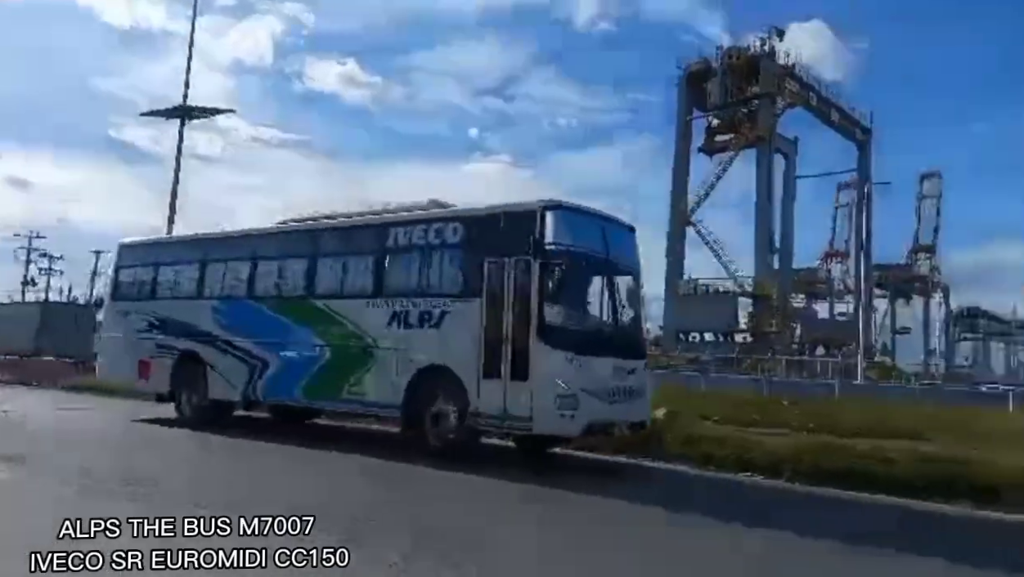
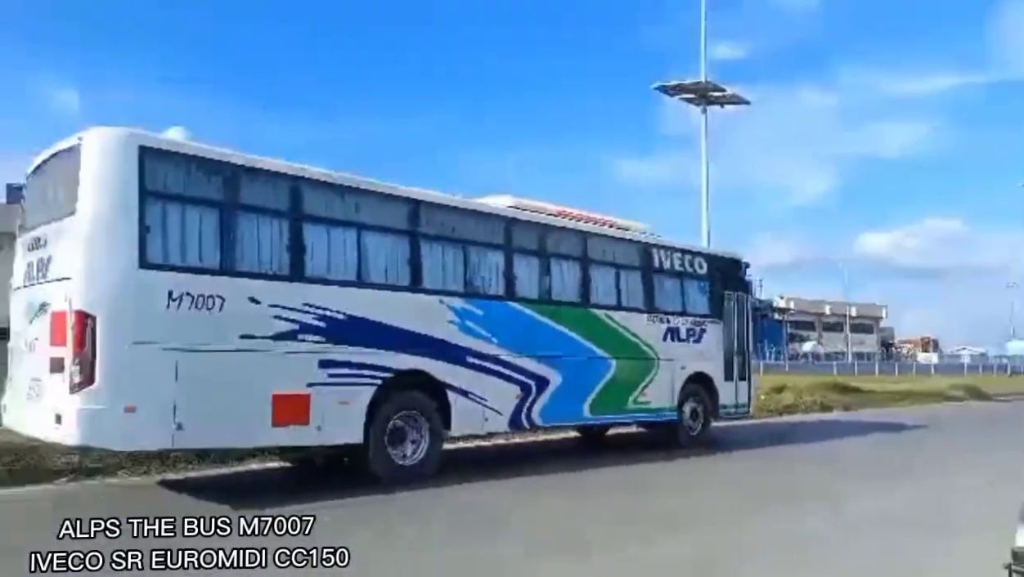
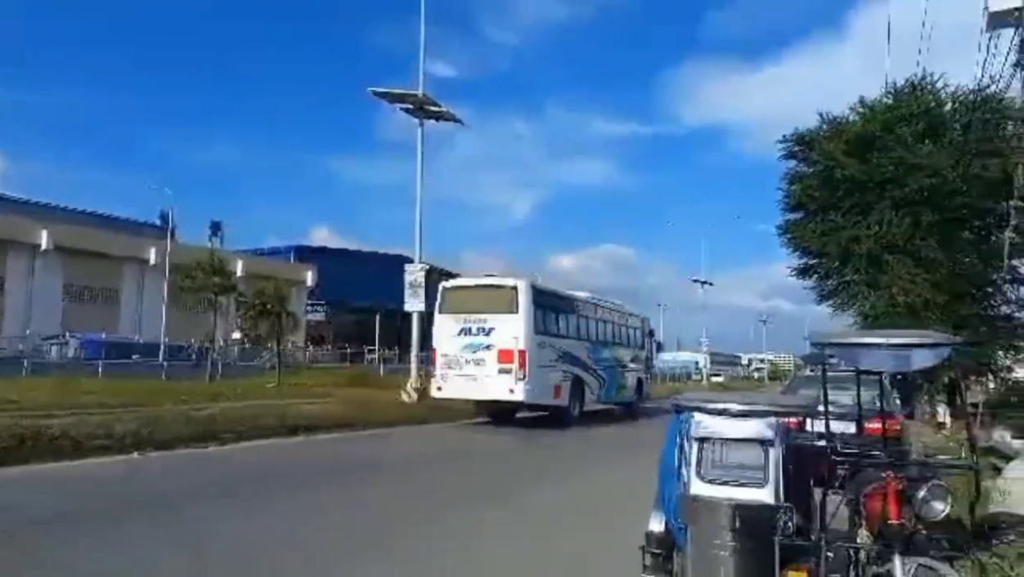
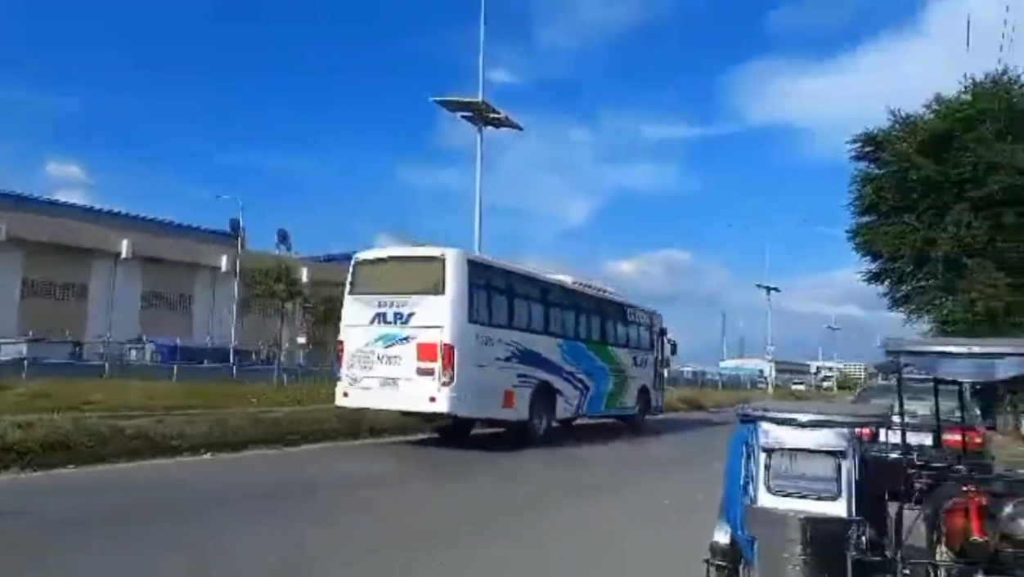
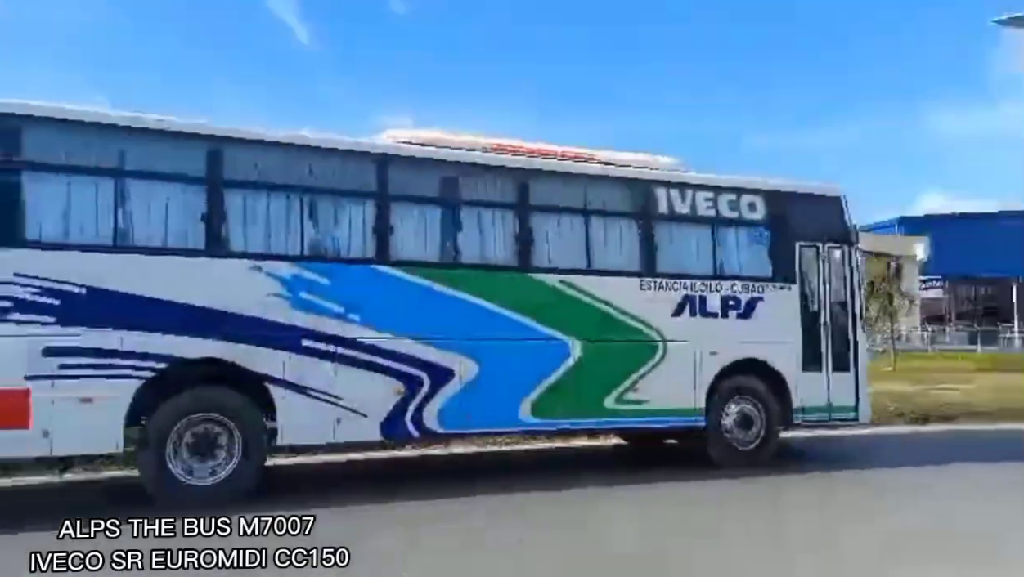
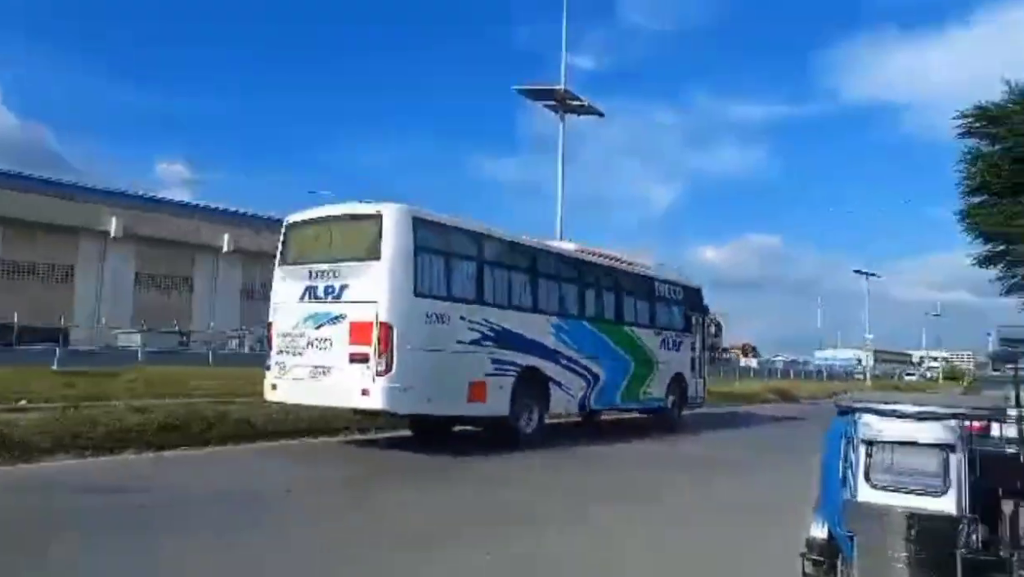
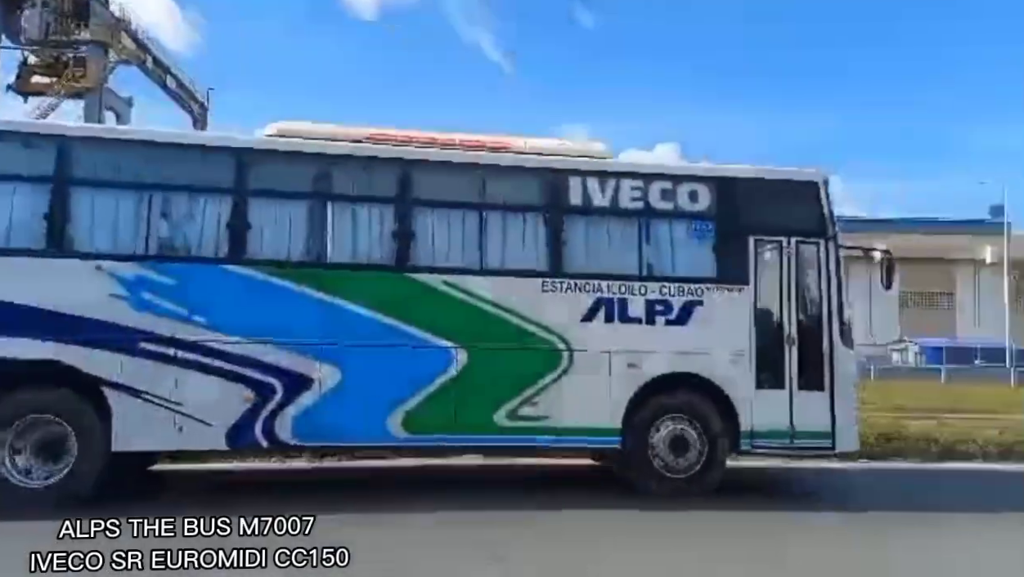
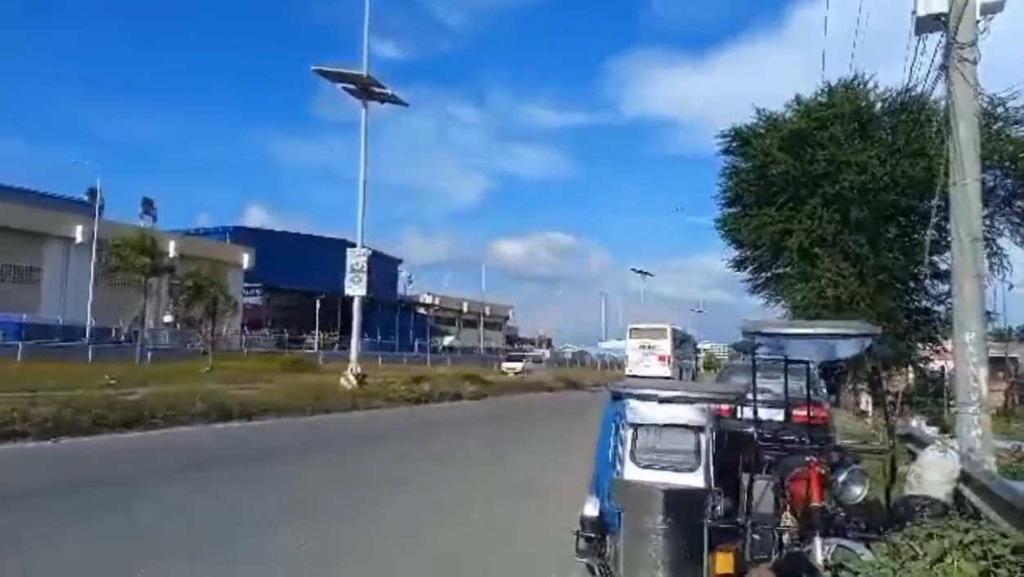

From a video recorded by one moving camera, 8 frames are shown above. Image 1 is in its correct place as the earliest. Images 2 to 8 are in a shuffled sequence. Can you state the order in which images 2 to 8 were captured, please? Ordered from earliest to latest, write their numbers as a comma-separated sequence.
7, 5, 2, 6, 4, 3, 8
